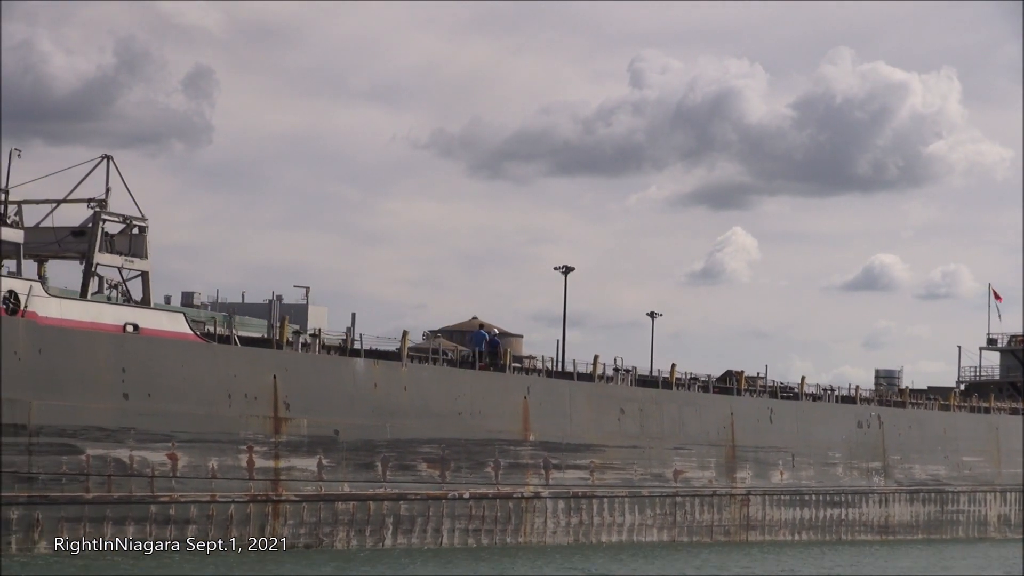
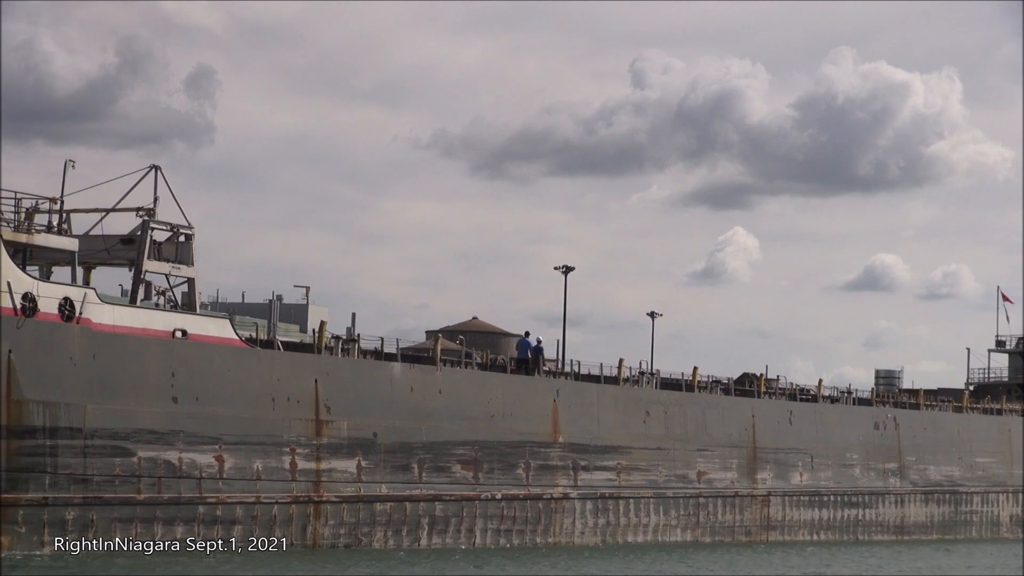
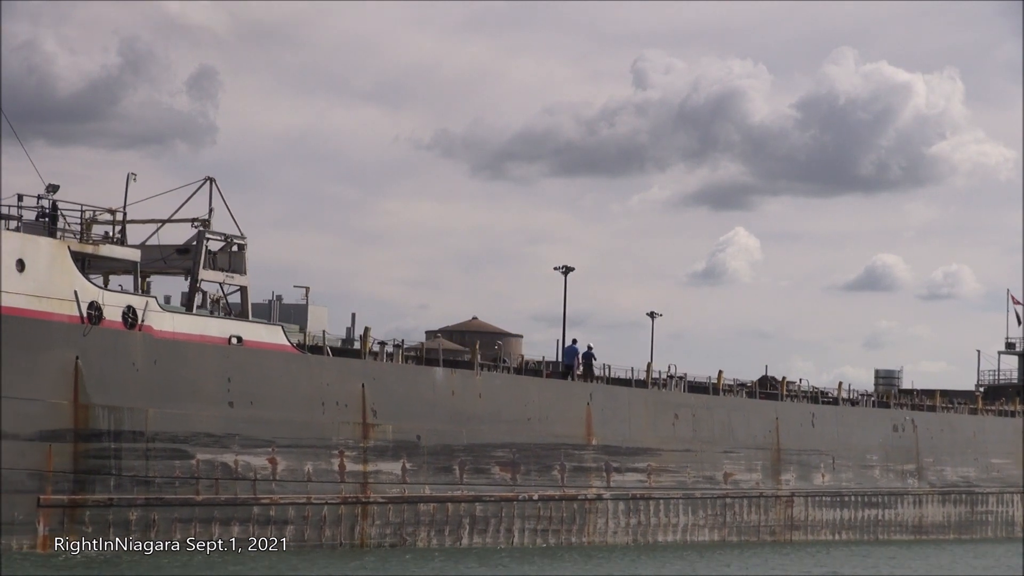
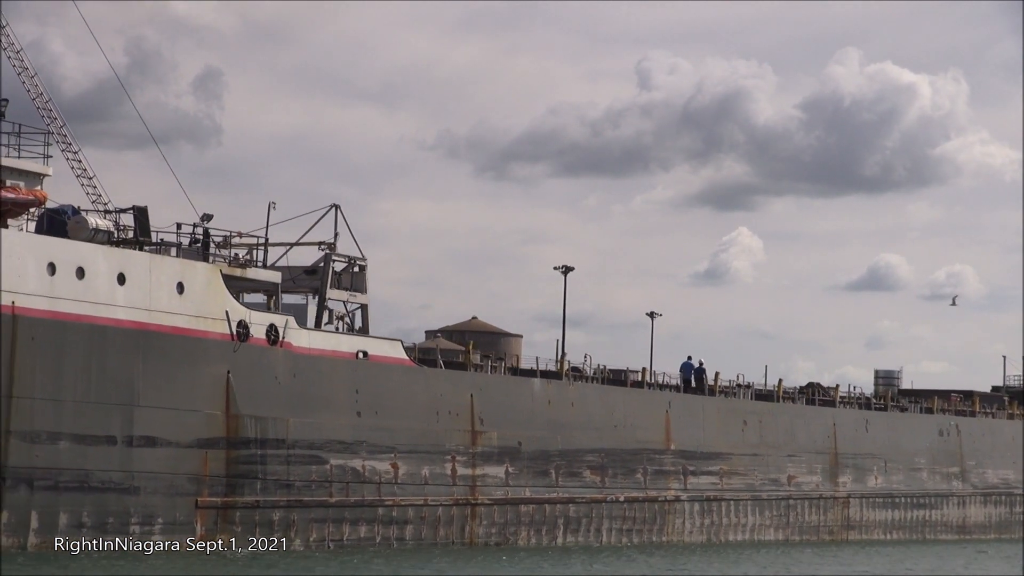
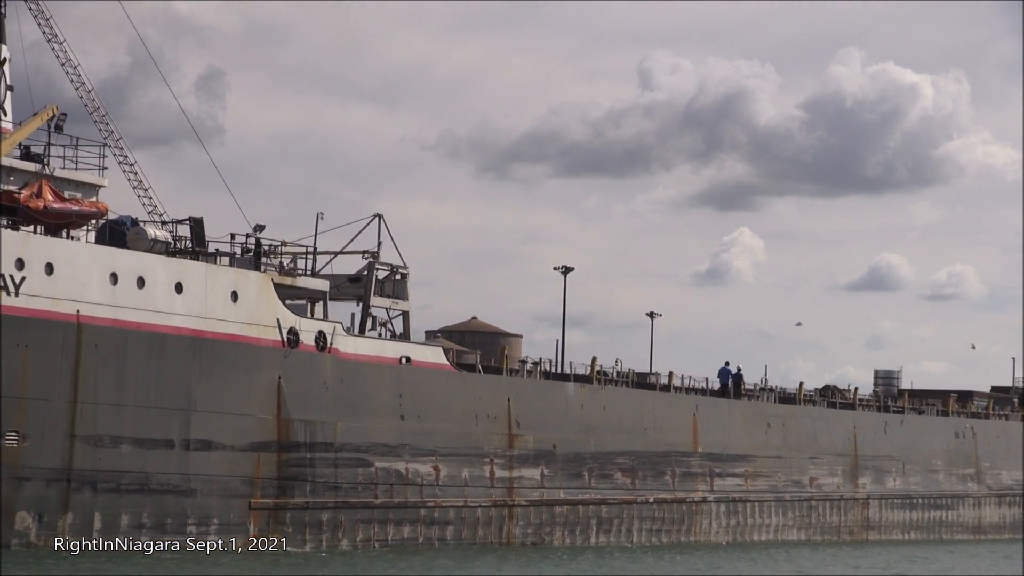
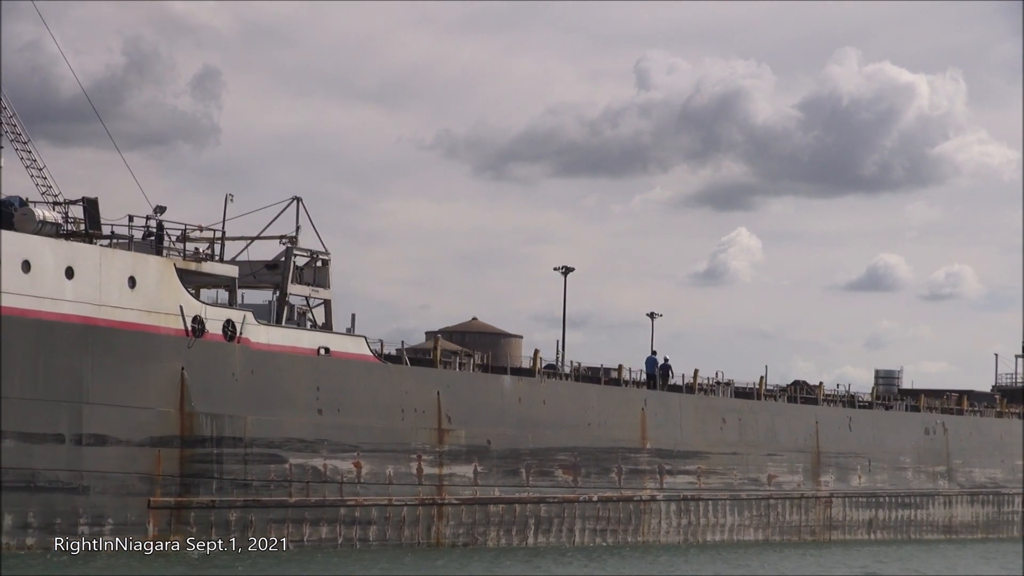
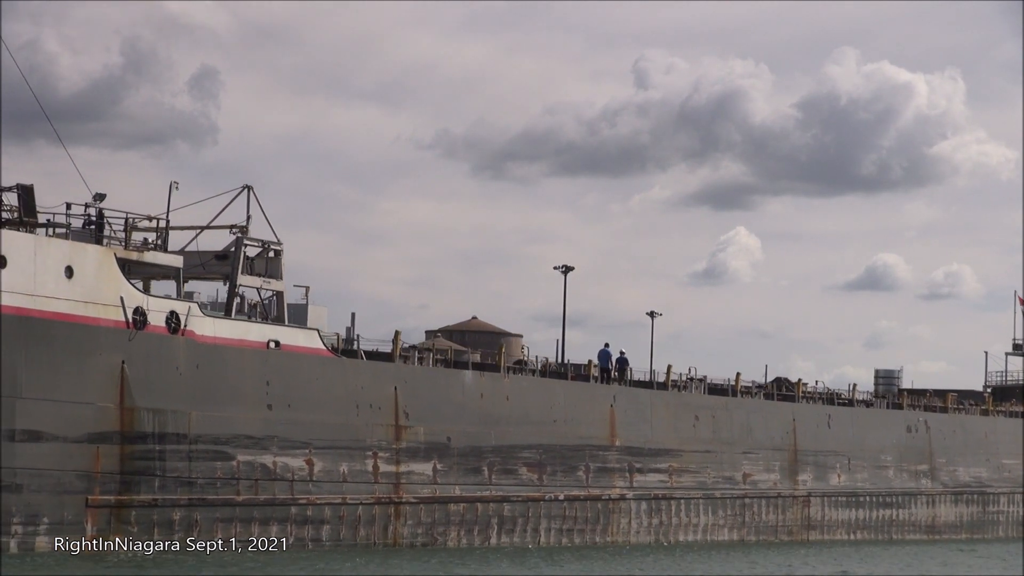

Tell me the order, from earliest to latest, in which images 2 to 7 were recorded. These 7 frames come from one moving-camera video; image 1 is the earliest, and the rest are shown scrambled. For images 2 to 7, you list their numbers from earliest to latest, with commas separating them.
2, 3, 7, 6, 4, 5
